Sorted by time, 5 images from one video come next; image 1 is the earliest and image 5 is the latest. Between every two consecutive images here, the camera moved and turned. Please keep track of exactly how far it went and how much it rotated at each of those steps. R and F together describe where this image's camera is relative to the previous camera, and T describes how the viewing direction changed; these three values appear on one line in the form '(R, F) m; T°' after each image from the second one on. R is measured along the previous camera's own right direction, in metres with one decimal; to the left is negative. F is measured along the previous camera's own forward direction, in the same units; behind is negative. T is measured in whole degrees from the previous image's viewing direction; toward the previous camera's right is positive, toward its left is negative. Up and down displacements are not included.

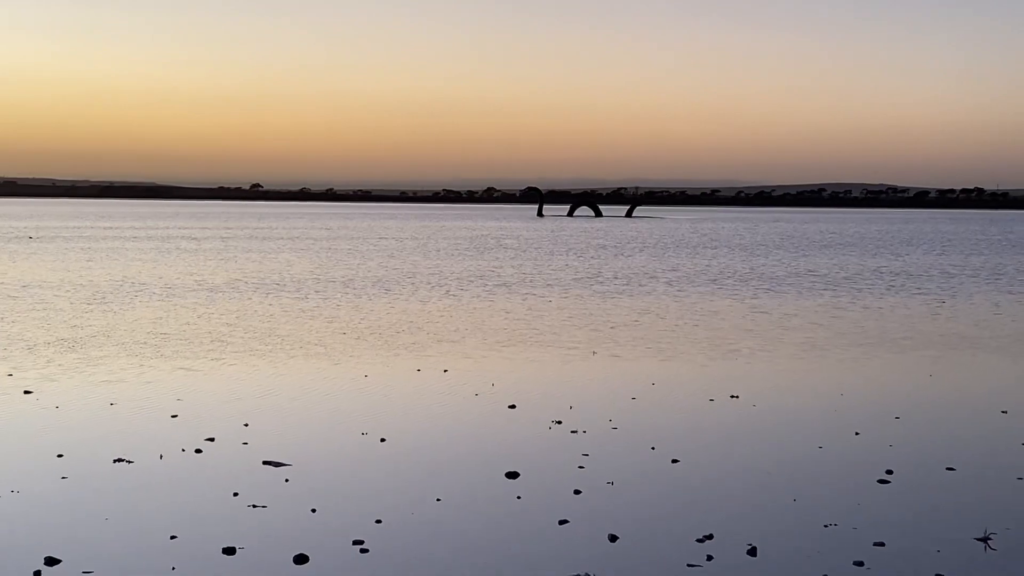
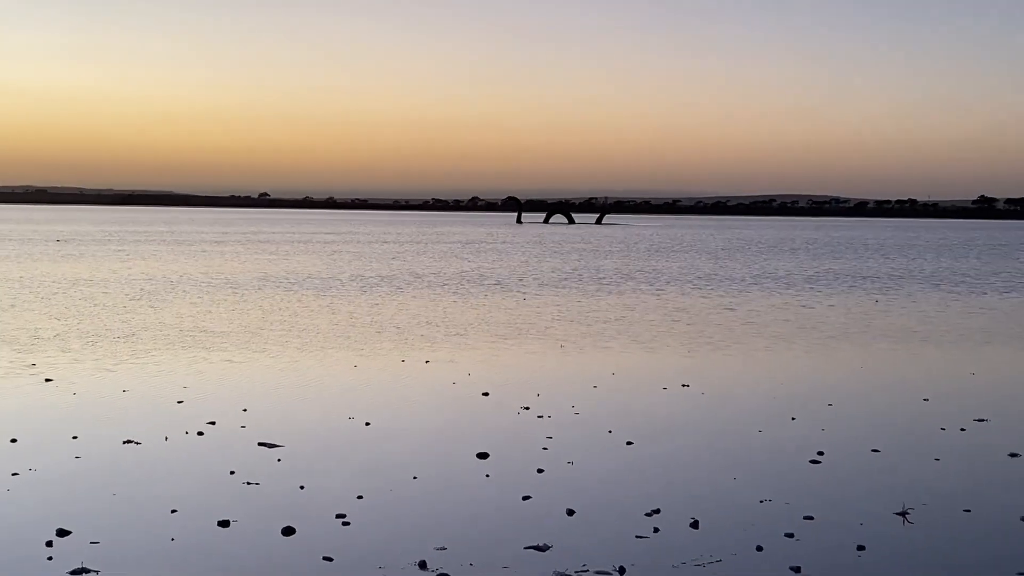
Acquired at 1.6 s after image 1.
(+0.4, -1.1) m; 0°
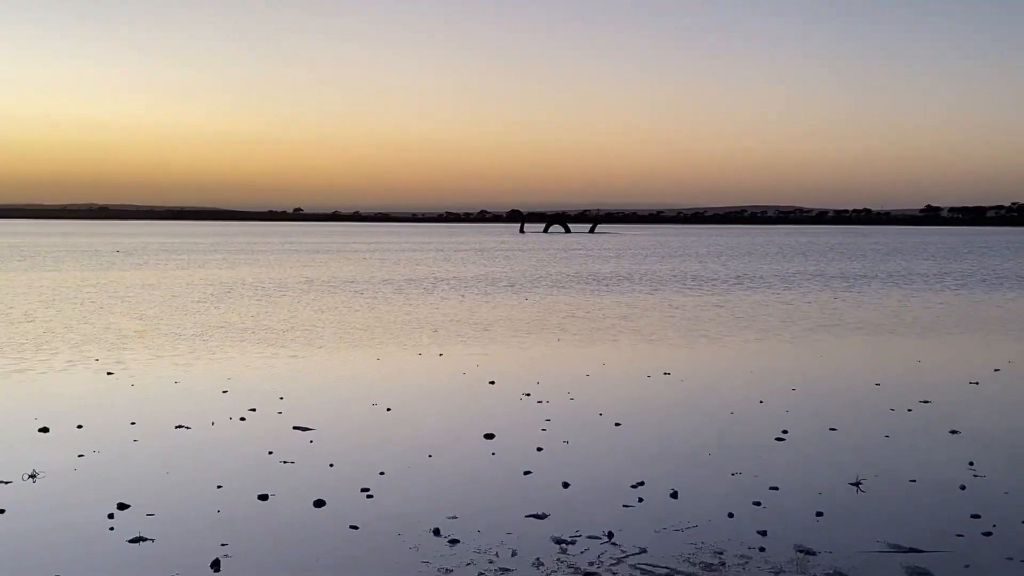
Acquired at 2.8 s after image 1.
(+0.1, -1.6) m; -1°
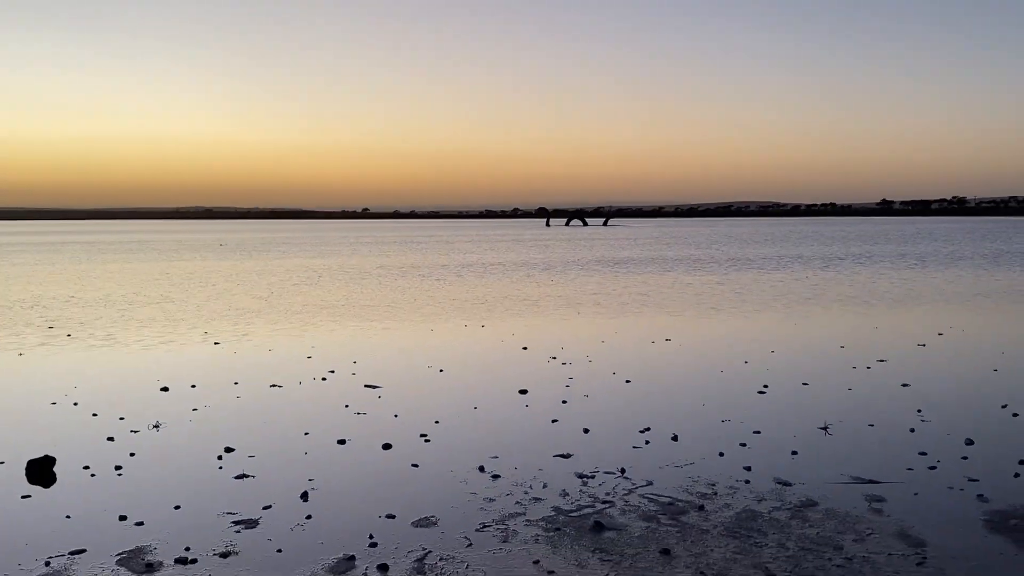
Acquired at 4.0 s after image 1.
(0.0, -2.8) m; -2°
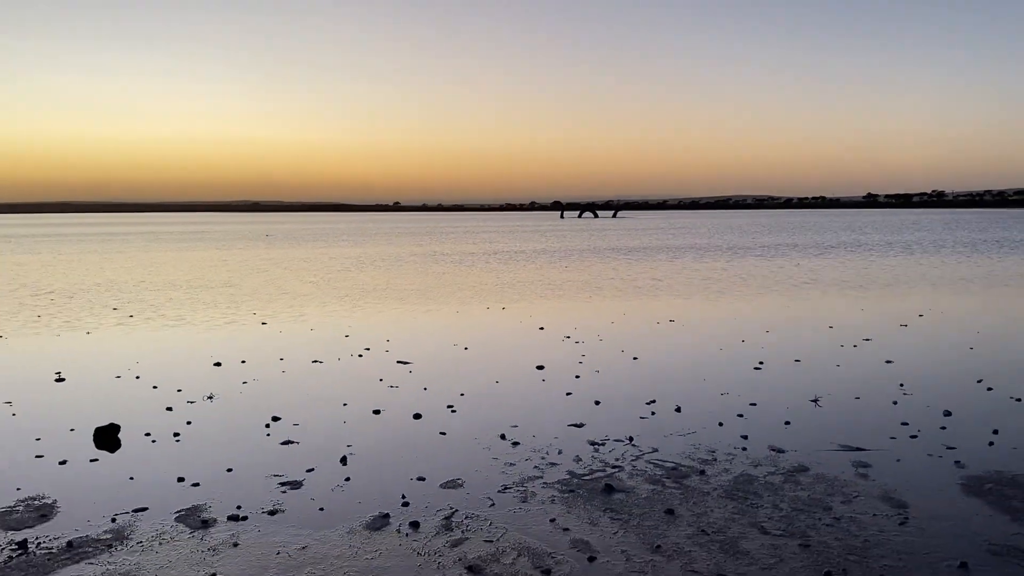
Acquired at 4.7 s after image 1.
(0.0, -1.6) m; -1°
